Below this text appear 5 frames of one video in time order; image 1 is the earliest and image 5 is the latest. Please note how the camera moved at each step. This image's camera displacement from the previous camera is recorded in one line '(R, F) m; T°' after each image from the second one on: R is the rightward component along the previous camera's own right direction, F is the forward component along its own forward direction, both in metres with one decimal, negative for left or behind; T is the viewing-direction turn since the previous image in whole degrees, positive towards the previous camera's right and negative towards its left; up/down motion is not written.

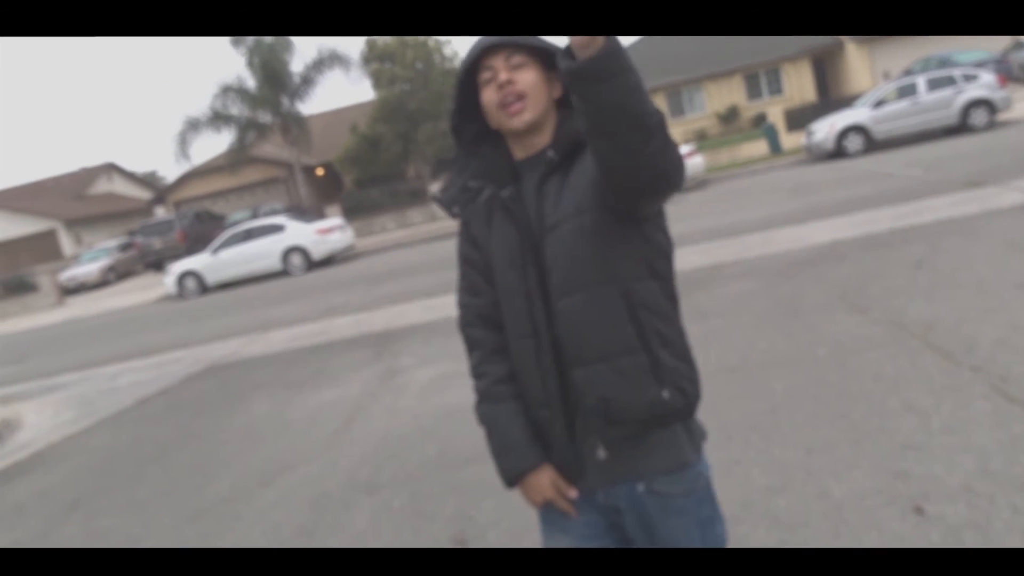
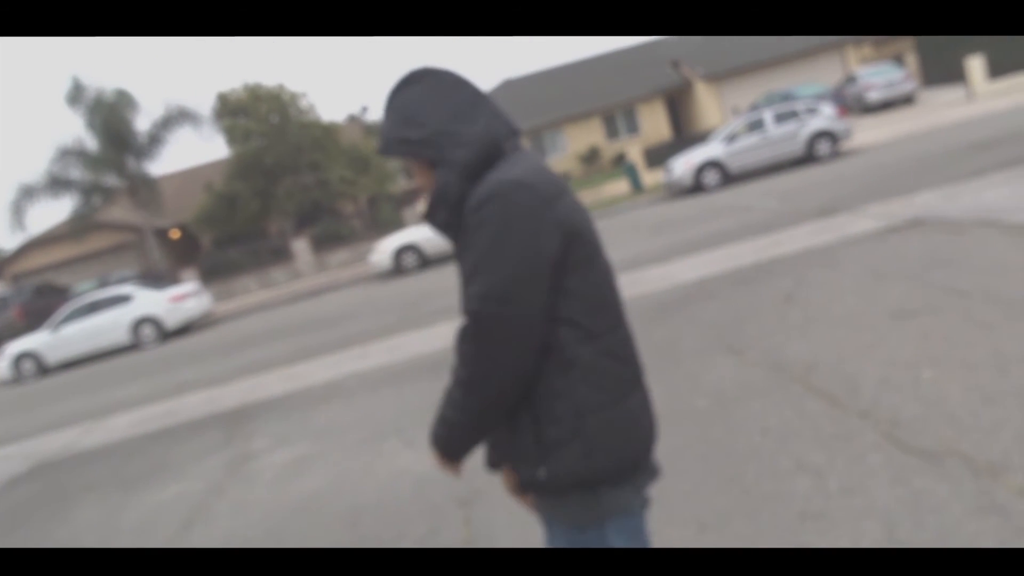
(+0.2, +0.5) m; +8°
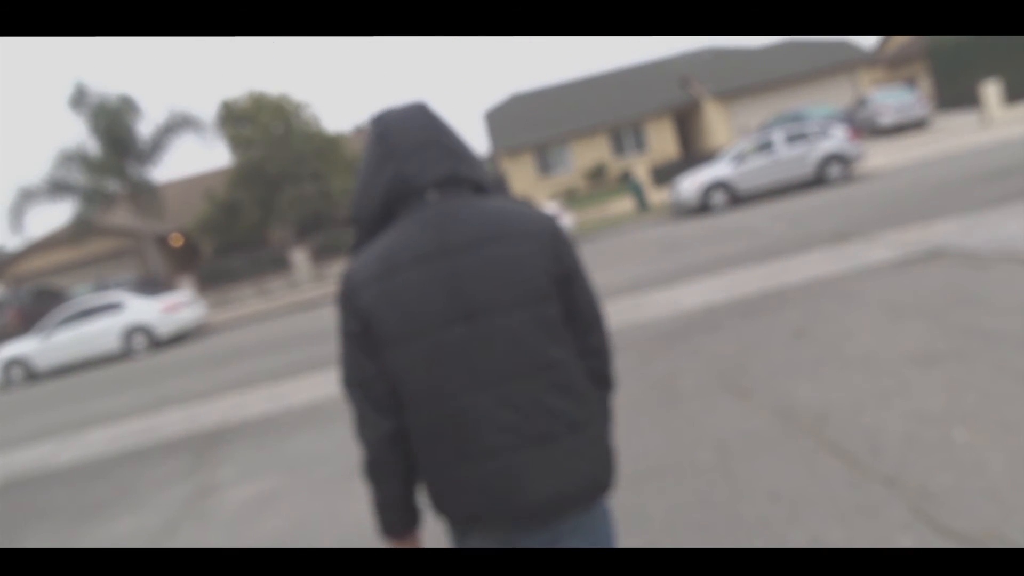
(+0.1, +0.5) m; 0°
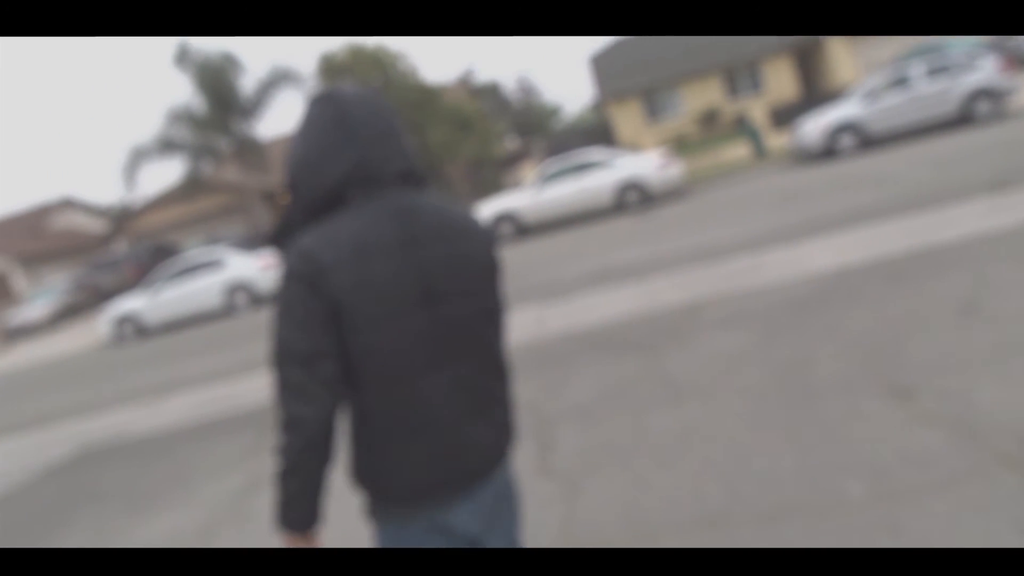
(+0.1, +1.0) m; -7°
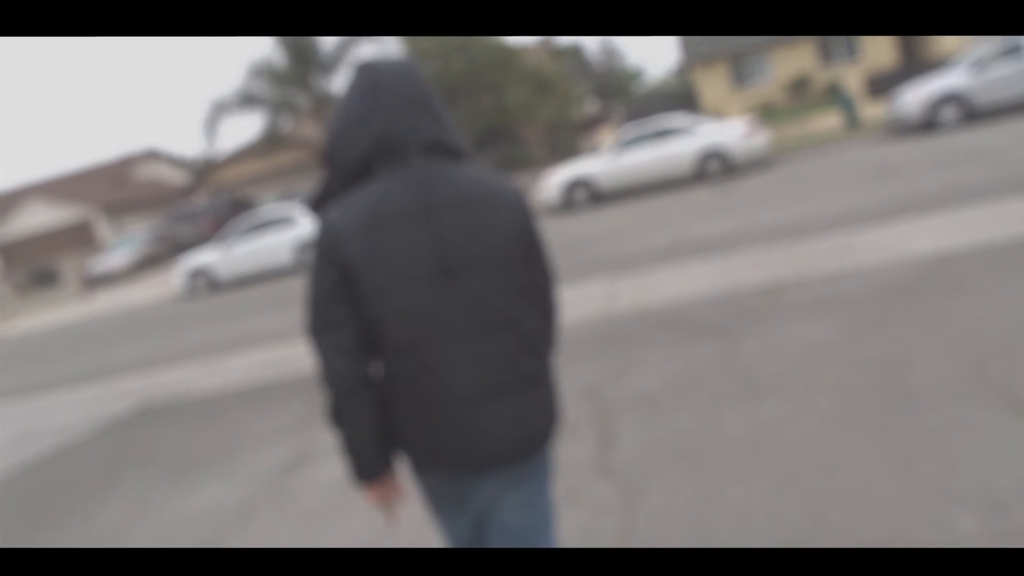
(0.0, +0.4) m; -5°
